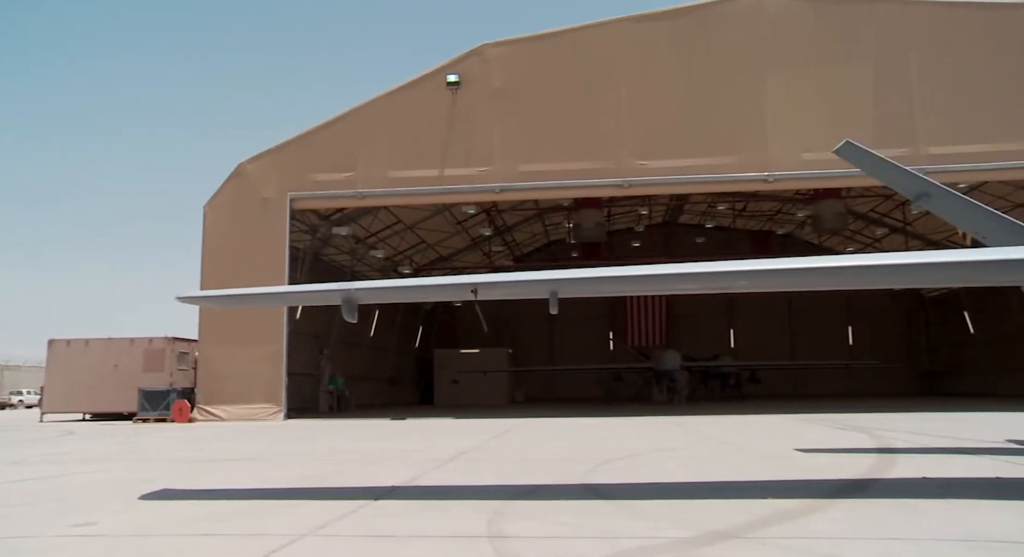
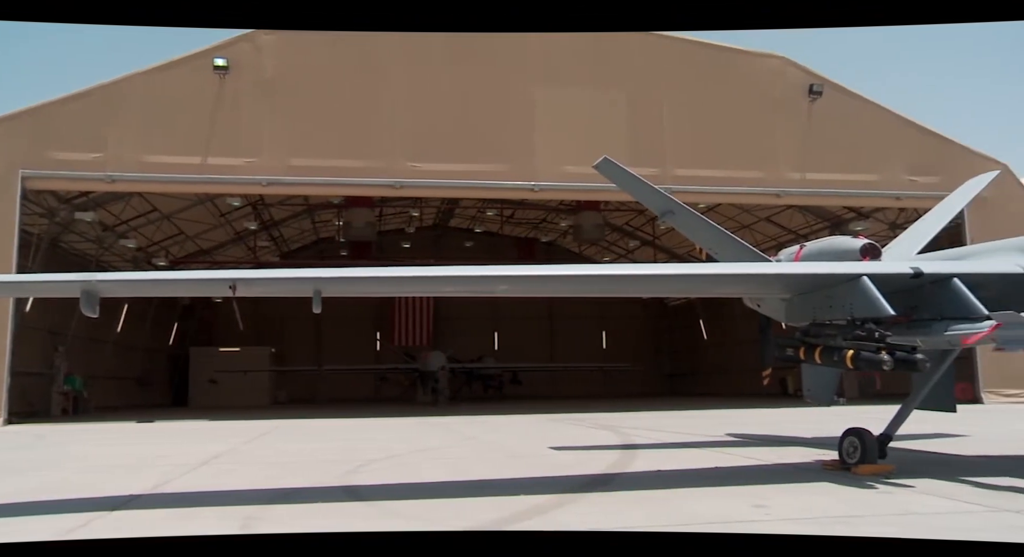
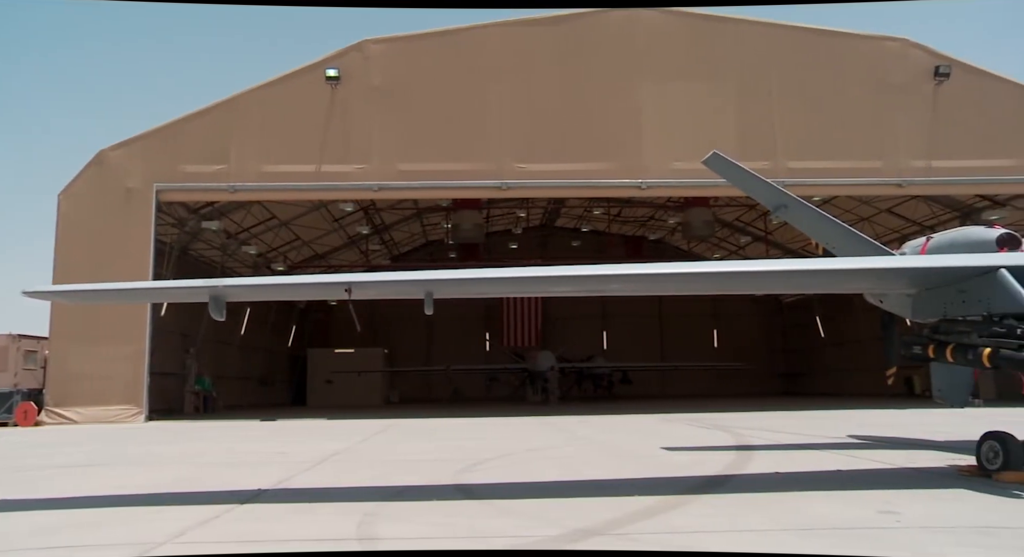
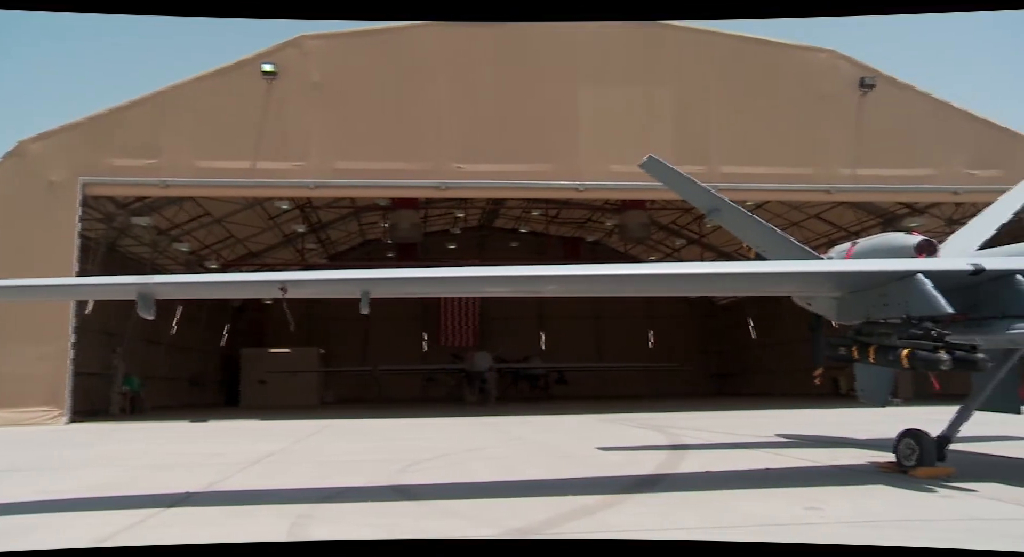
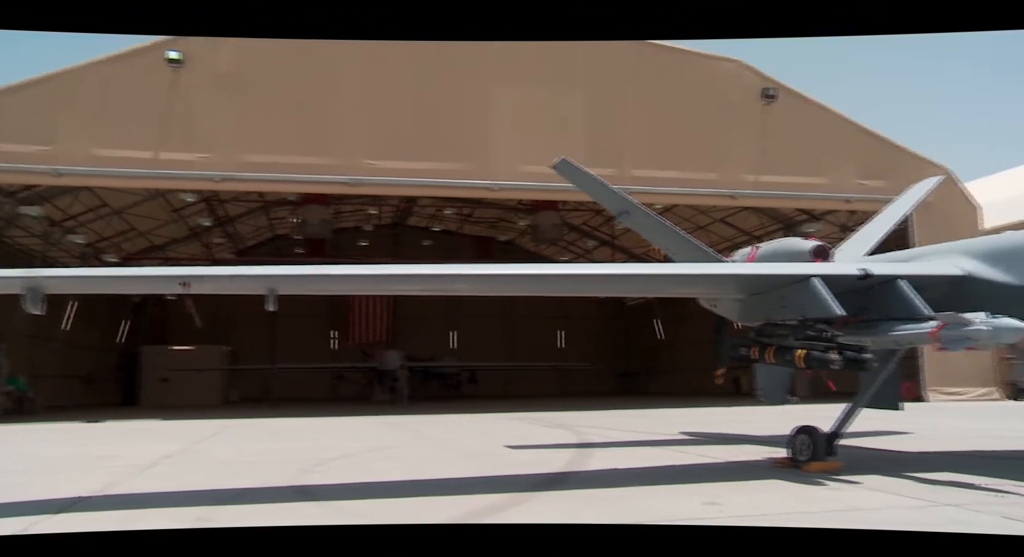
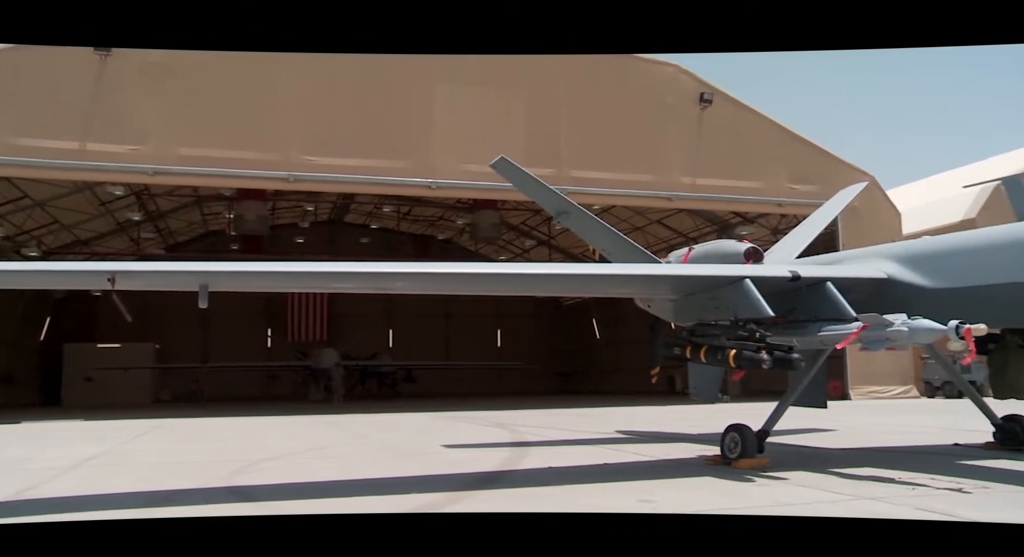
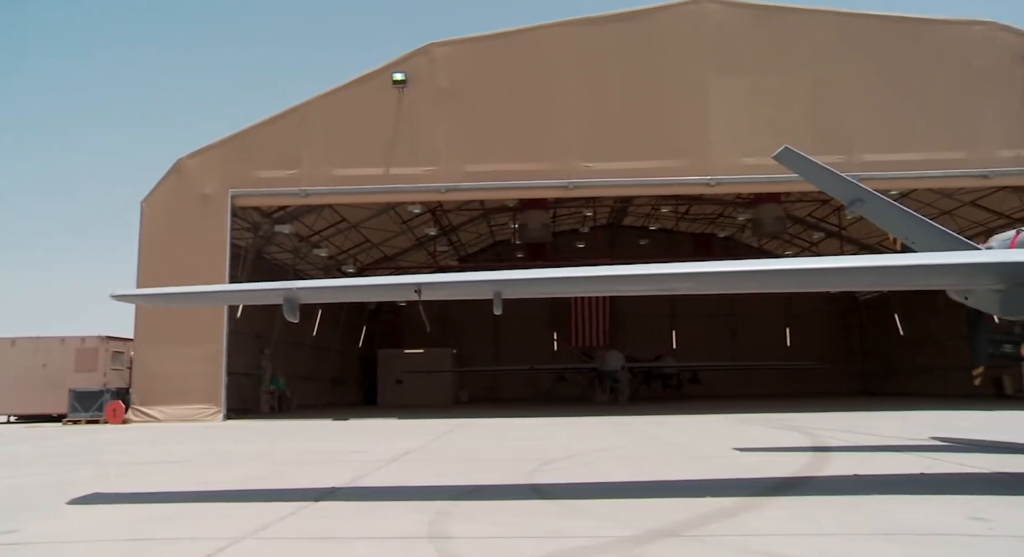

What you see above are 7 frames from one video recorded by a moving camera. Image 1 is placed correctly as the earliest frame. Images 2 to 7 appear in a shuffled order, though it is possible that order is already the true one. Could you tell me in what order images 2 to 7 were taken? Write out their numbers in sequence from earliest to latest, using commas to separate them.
7, 3, 4, 2, 5, 6
